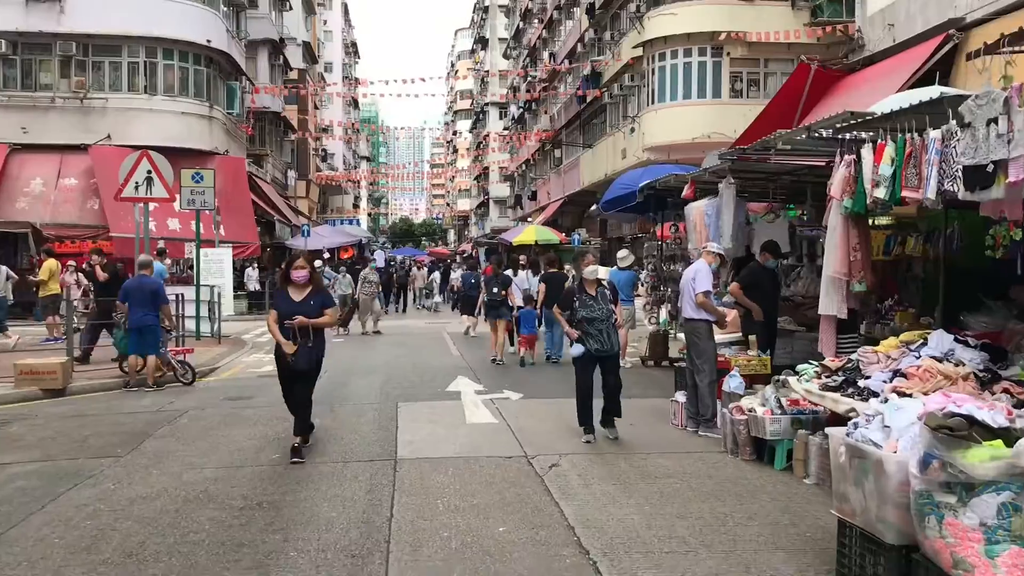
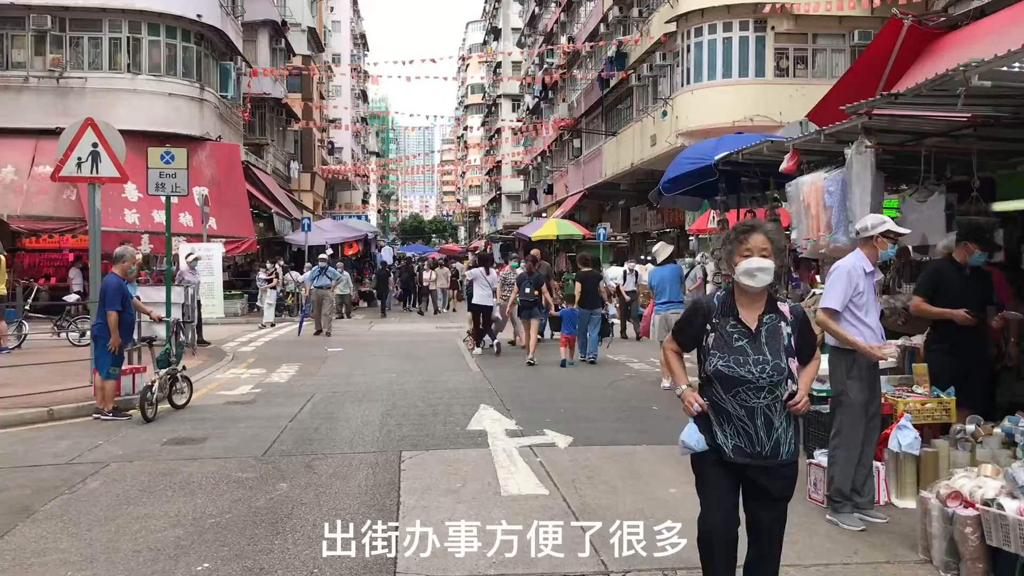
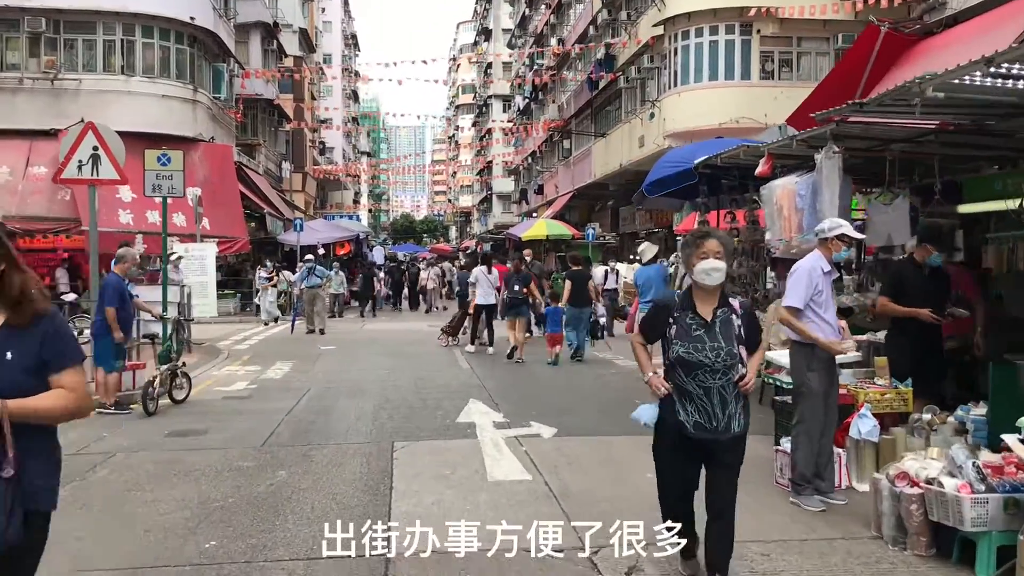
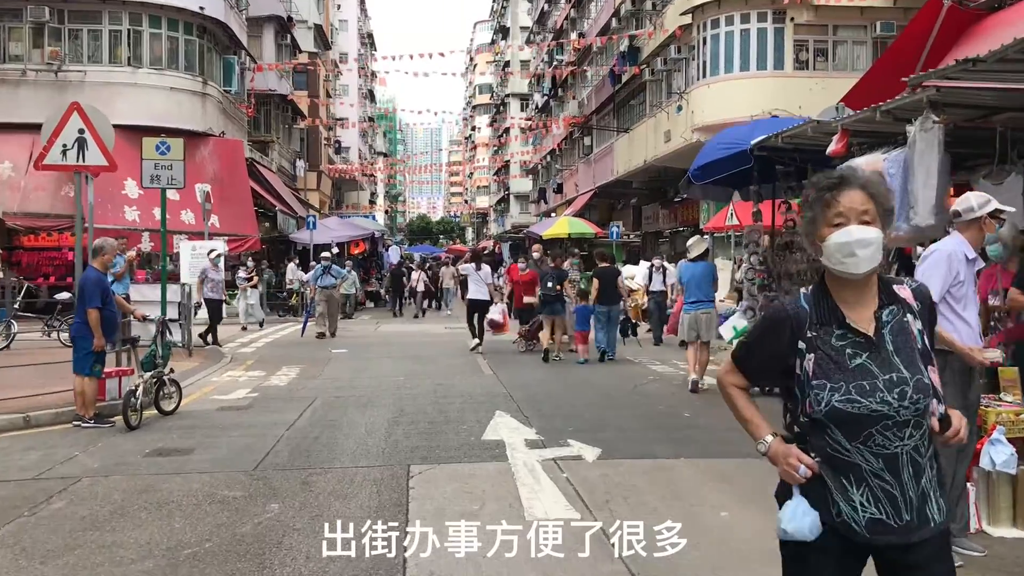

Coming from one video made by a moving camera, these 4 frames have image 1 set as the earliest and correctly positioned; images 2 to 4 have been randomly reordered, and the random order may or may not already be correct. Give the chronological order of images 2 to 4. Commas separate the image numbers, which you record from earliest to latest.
3, 2, 4
